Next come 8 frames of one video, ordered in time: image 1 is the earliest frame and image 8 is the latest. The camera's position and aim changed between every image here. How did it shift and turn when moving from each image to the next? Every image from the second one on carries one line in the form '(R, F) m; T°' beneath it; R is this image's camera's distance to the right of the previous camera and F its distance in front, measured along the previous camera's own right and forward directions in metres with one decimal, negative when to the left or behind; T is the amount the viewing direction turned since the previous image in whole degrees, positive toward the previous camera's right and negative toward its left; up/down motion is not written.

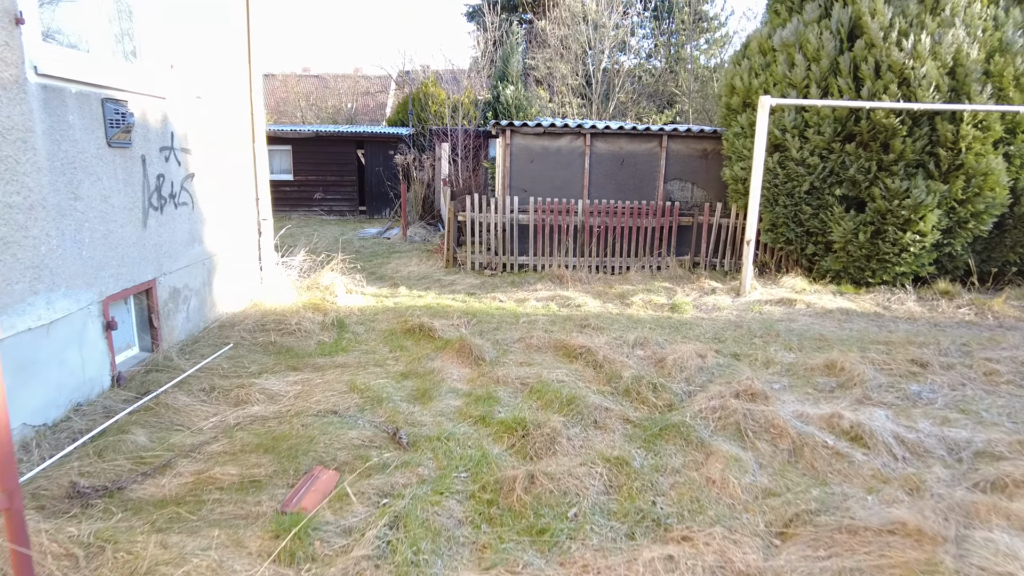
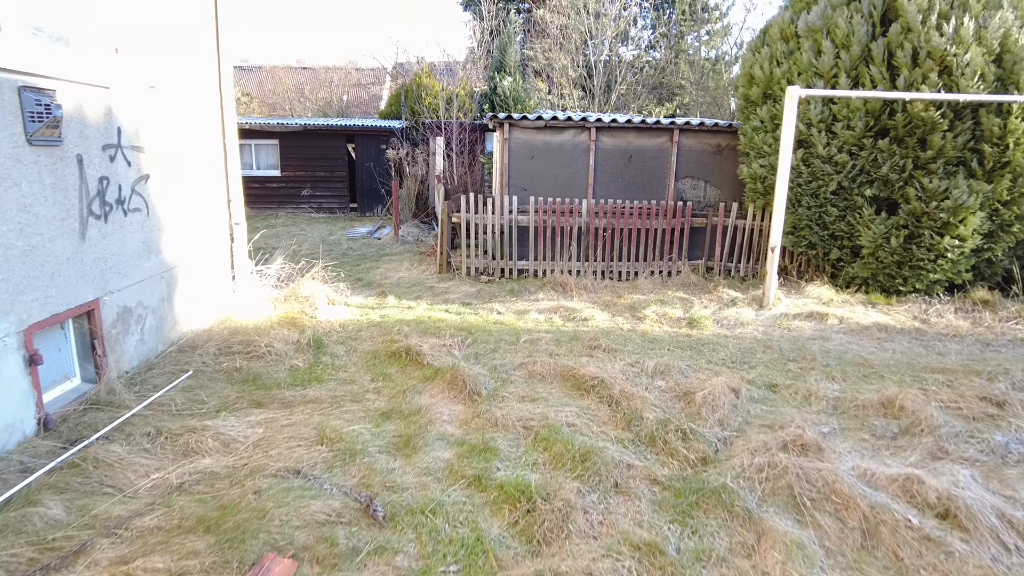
(0.0, +0.6) m; 0°
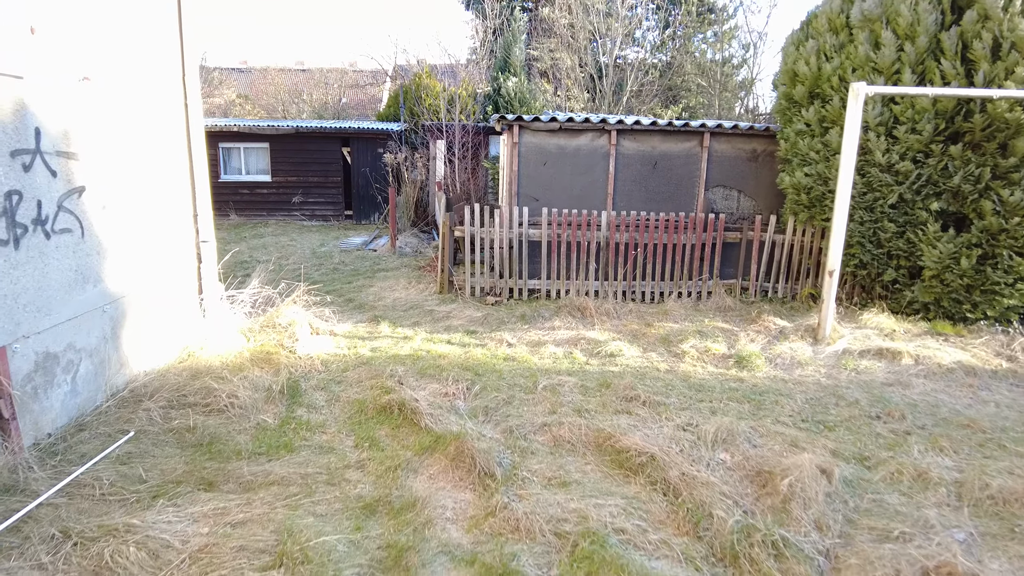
(-0.1, +0.9) m; 0°
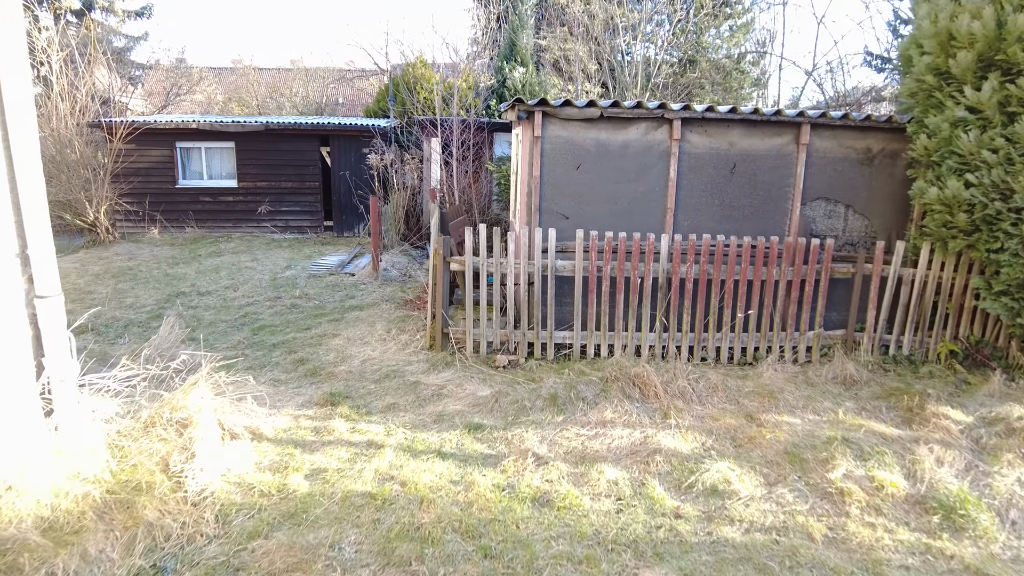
(-0.1, +2.0) m; 0°
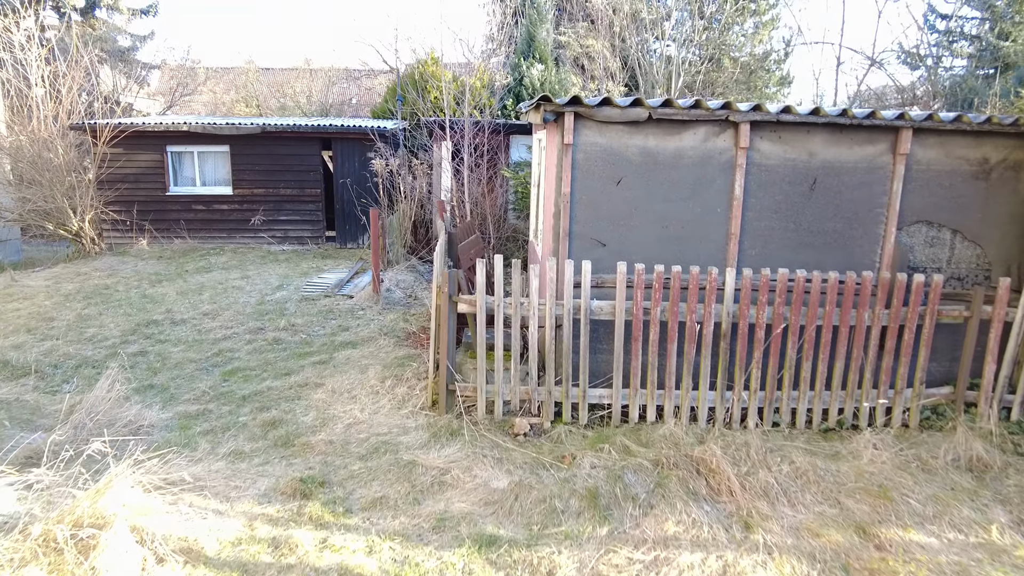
(-0.1, +1.0) m; -1°
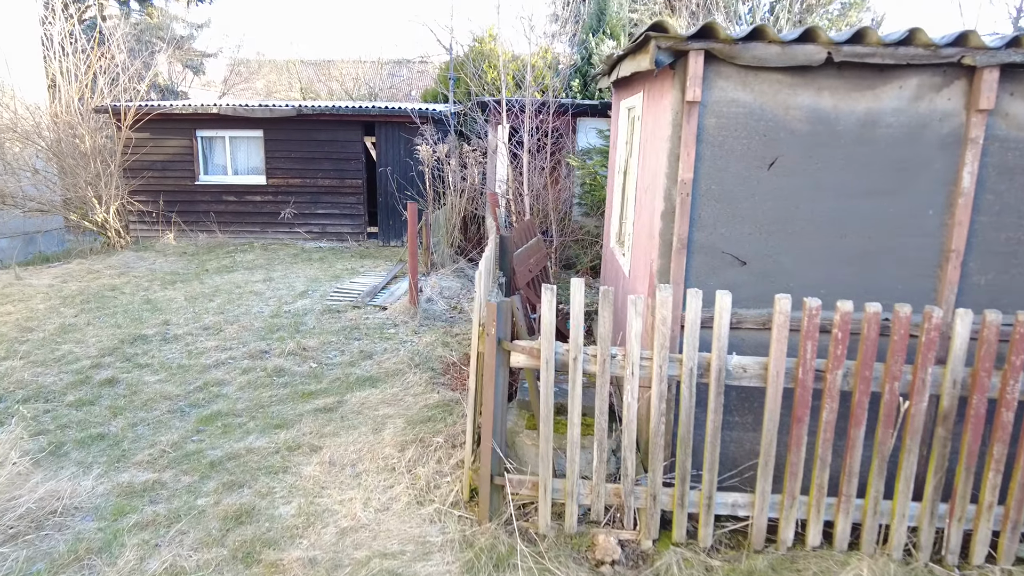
(-0.1, +1.4) m; -5°
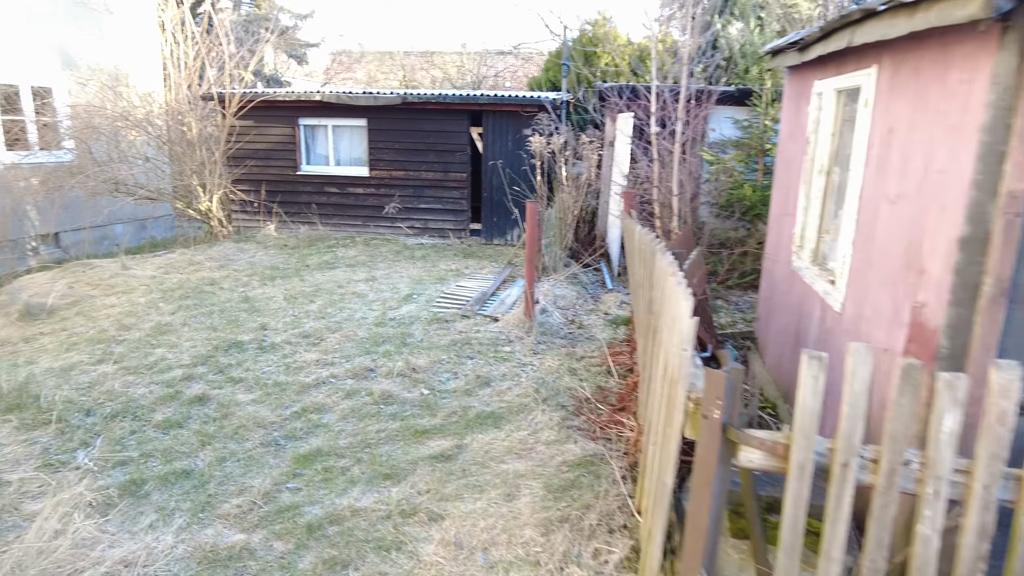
(-0.4, +0.7) m; -7°
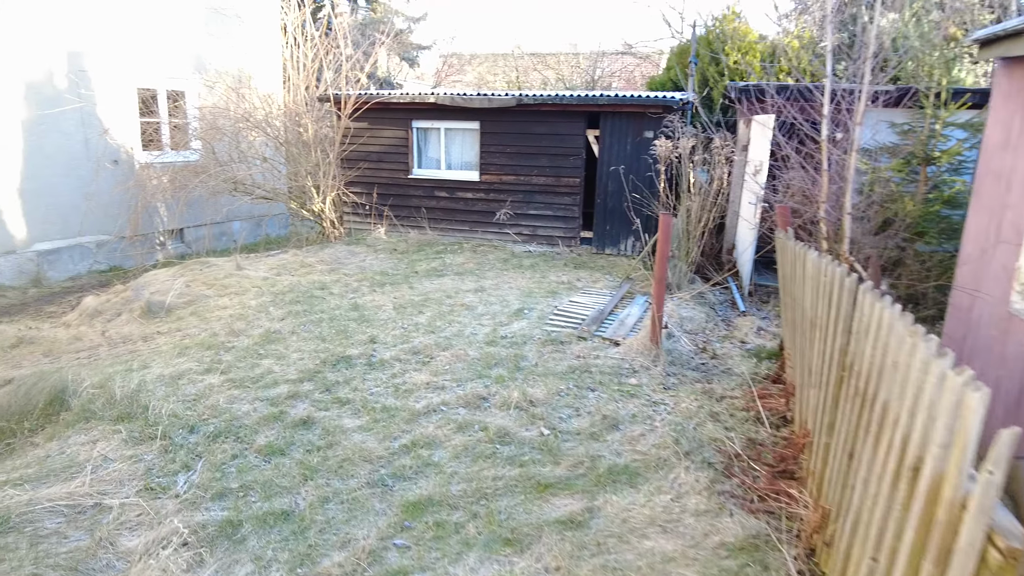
(-0.2, +0.4) m; -8°
